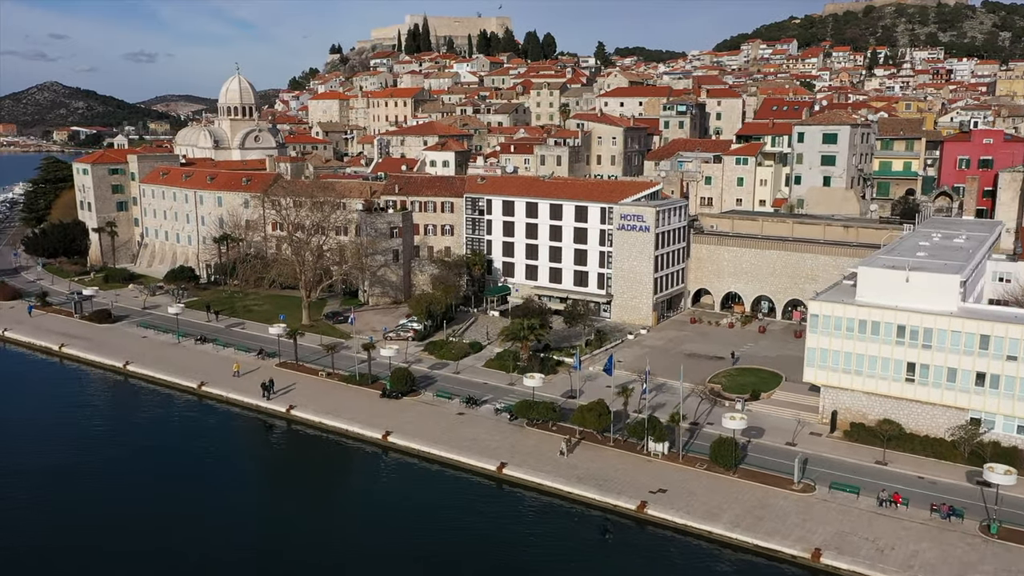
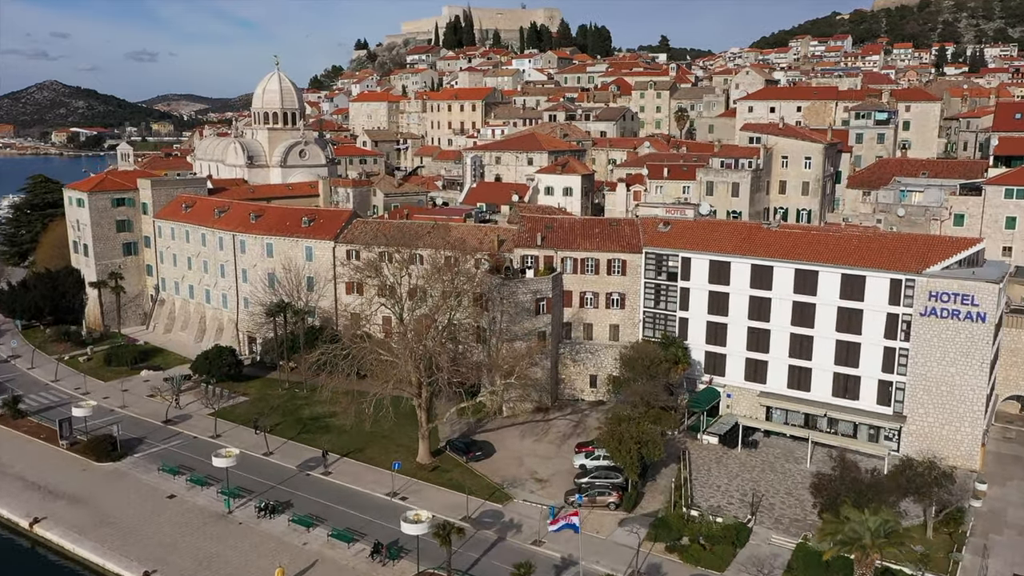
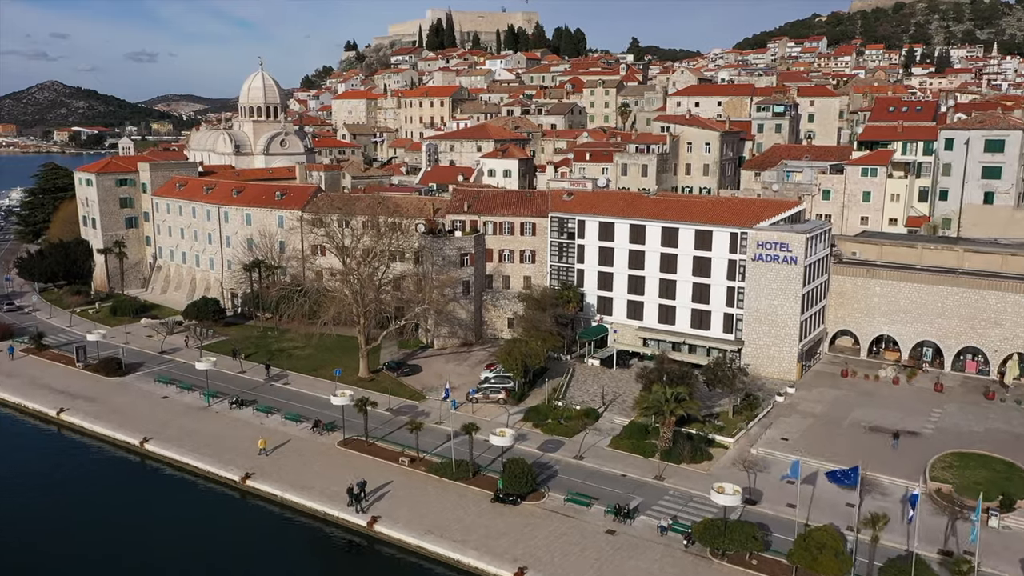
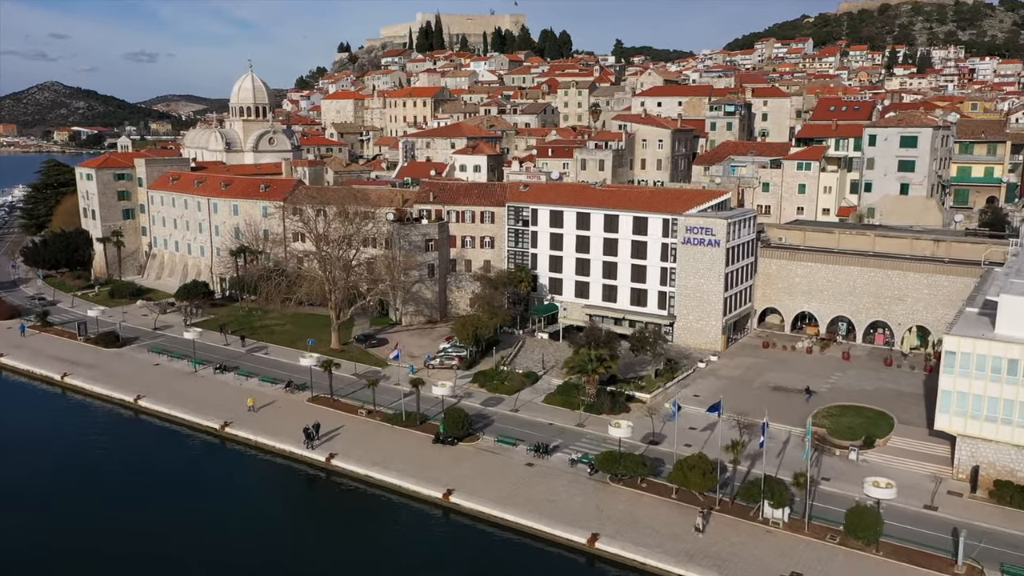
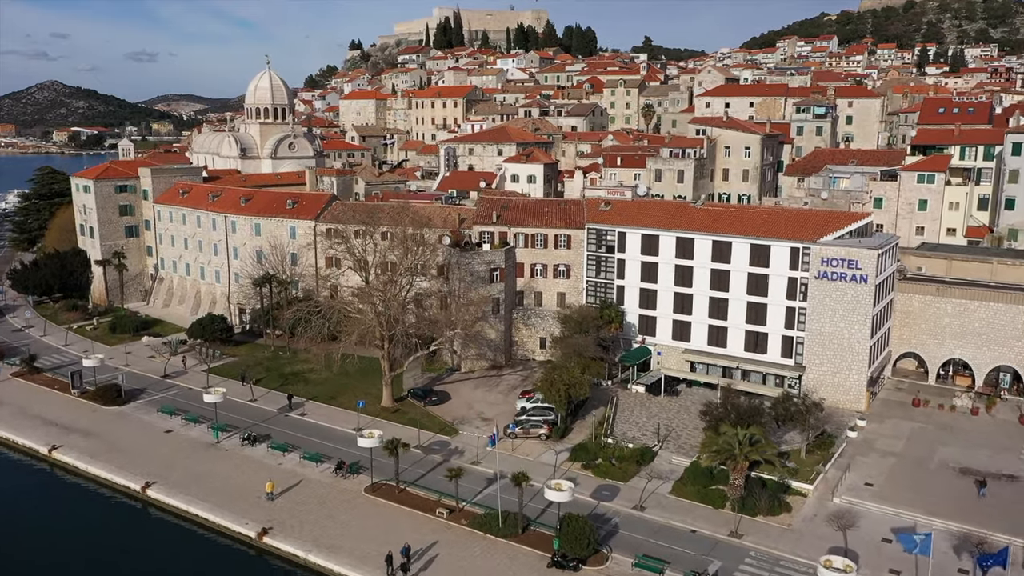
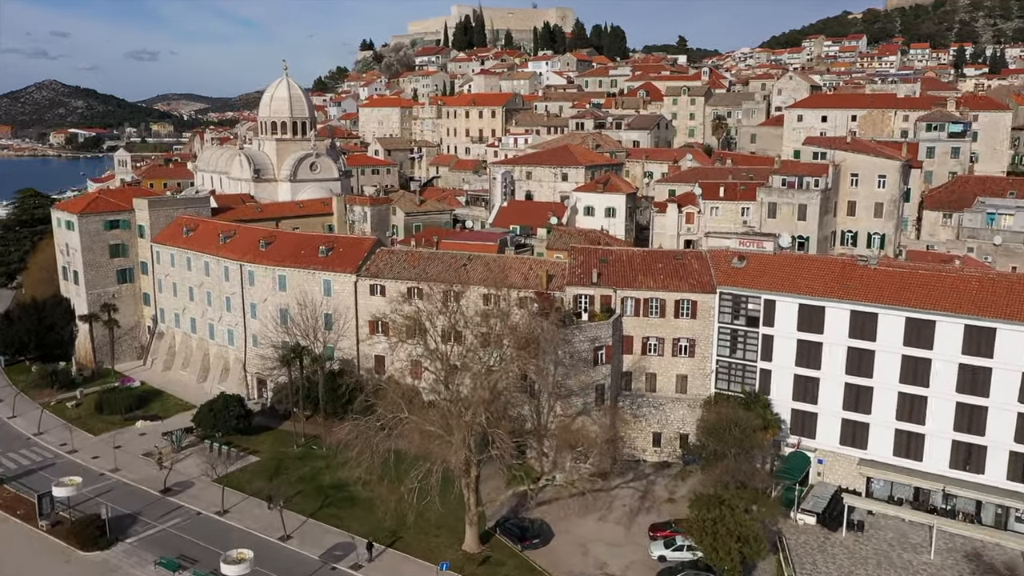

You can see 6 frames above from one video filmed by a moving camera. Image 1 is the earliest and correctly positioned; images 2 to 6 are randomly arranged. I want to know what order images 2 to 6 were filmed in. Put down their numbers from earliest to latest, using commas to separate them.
4, 3, 5, 2, 6
